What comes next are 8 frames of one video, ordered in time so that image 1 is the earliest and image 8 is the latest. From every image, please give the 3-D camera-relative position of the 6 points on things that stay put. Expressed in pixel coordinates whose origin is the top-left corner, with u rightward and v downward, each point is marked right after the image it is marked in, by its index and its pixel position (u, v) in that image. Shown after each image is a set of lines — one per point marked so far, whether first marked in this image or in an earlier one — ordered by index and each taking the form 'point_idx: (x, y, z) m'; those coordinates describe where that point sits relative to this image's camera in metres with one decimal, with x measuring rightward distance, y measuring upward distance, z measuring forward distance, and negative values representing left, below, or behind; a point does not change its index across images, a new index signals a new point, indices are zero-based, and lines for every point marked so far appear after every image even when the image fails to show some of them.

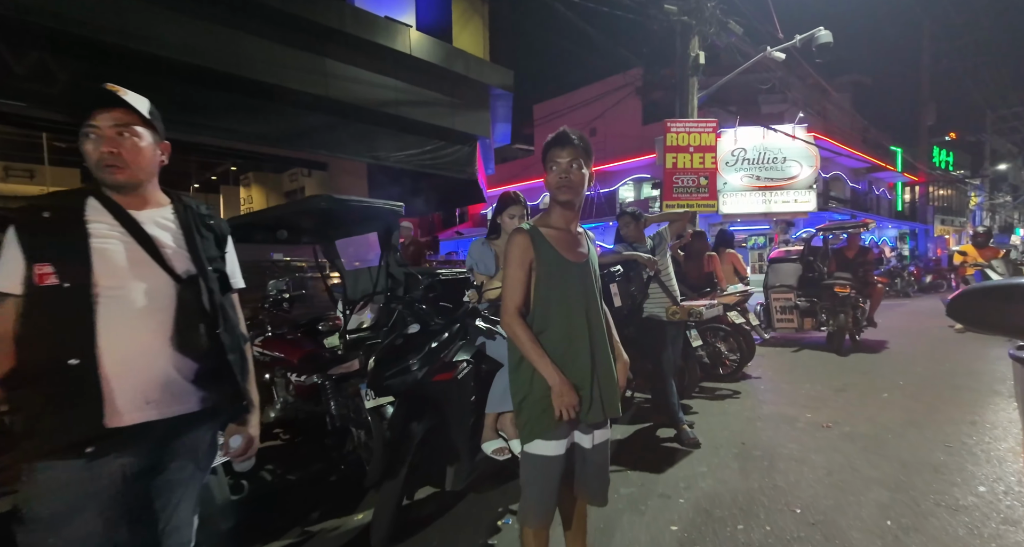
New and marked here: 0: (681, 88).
0: (+3.6, +4.0, +10.4) m
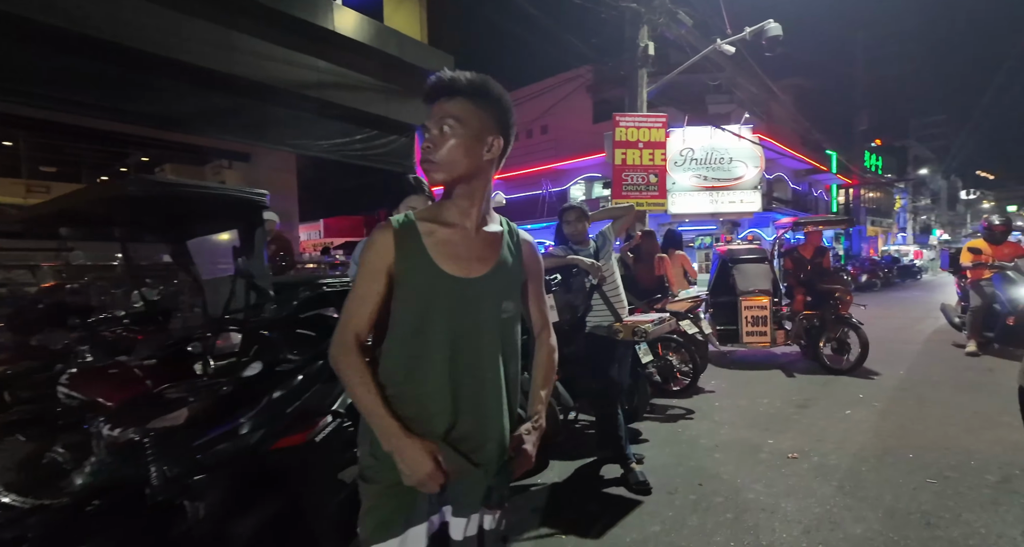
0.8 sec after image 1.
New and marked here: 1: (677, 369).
0: (+2.4, +4.0, +9.9) m
1: (+1.8, -1.0, +5.2) m
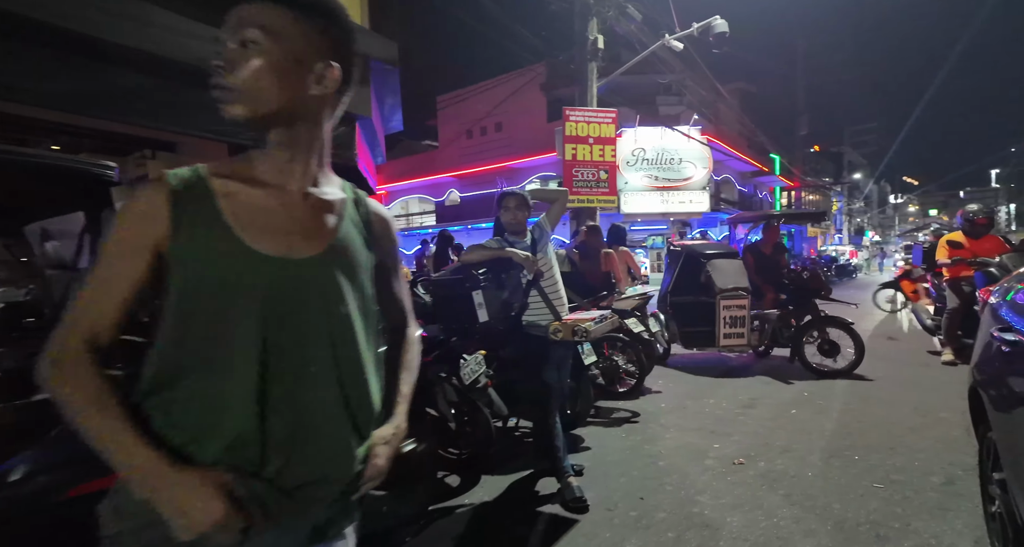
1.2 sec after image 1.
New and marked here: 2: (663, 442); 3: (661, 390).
0: (+1.4, +4.0, +9.7) m
1: (+1.1, -1.0, +5.0) m
2: (+1.2, -1.3, +3.8) m
3: (+1.7, -1.3, +5.4) m
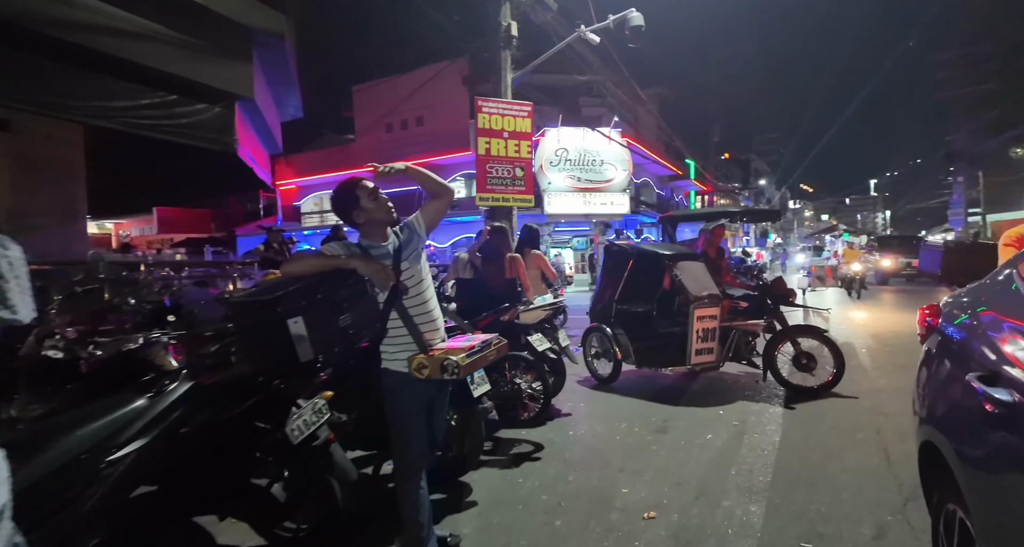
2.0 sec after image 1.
0: (-0.3, +3.9, +9.1) m
1: (+0.1, -1.1, +4.4) m
2: (+0.3, -1.4, +3.2) m
3: (+0.6, -1.4, +4.8) m
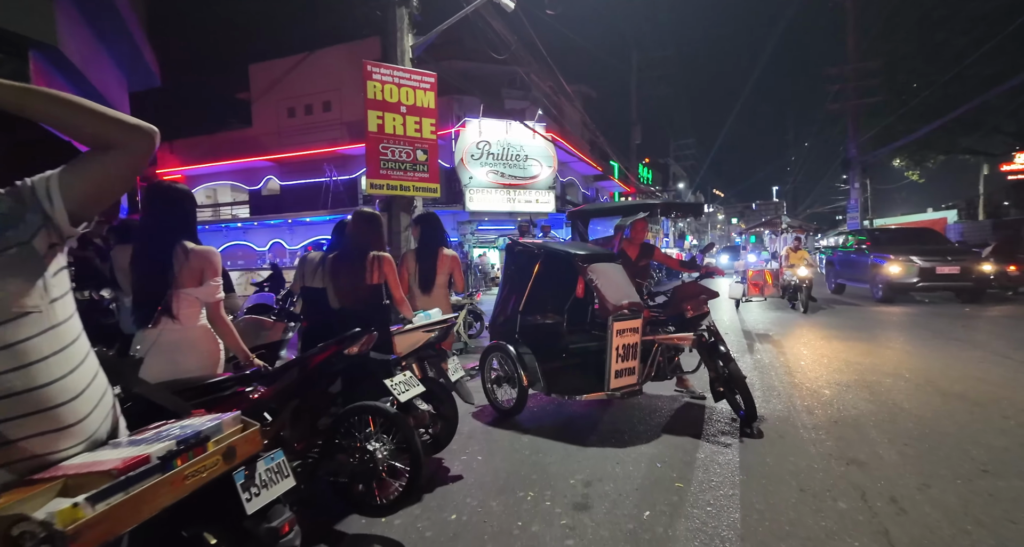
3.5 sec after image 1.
0: (-1.9, +3.9, +7.5) m
1: (-0.8, -1.1, +2.9) m
2: (-0.4, -1.5, +1.8) m
3: (-0.4, -1.4, +3.4) m
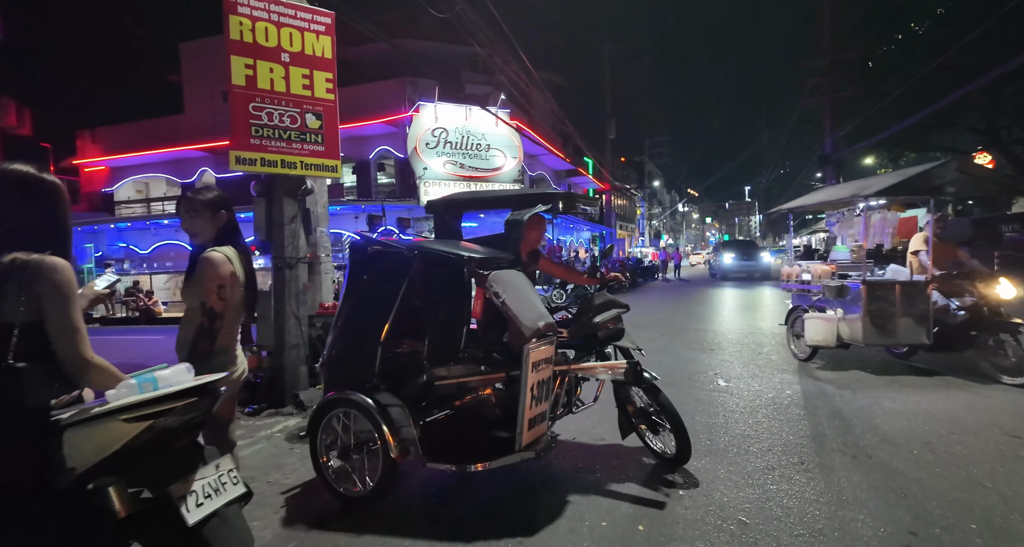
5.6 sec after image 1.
0: (-2.8, +3.8, +5.5) m
1: (-1.4, -1.2, +1.0) m
2: (-1.0, -1.6, -0.1) m
3: (-1.1, -1.5, +1.5) m
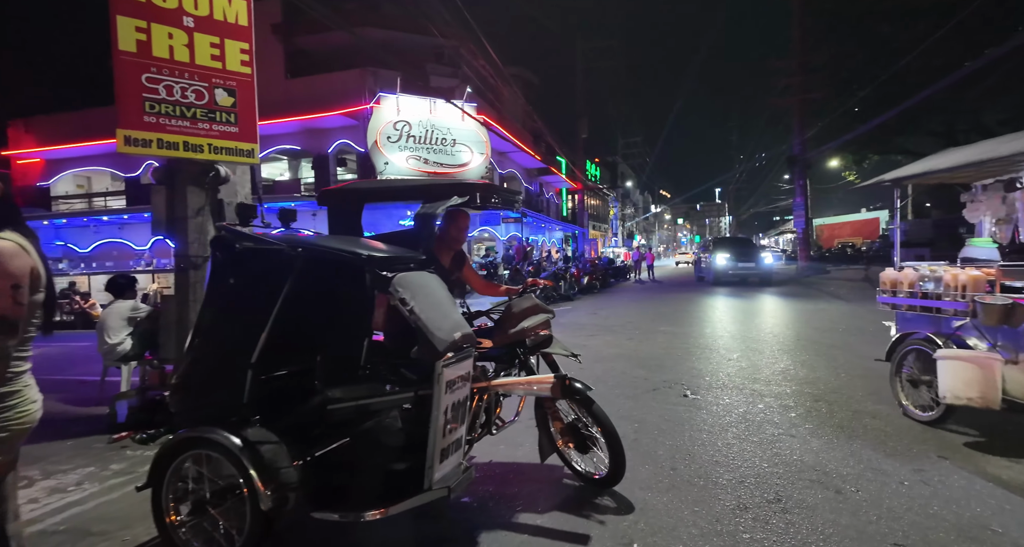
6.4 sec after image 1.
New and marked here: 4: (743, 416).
0: (-3.4, +3.8, +4.7) m
1: (-1.8, -1.2, +0.3) m
2: (-1.3, -1.6, -0.8) m
3: (-1.4, -1.5, +0.8) m
4: (+2.2, -1.4, +4.6) m
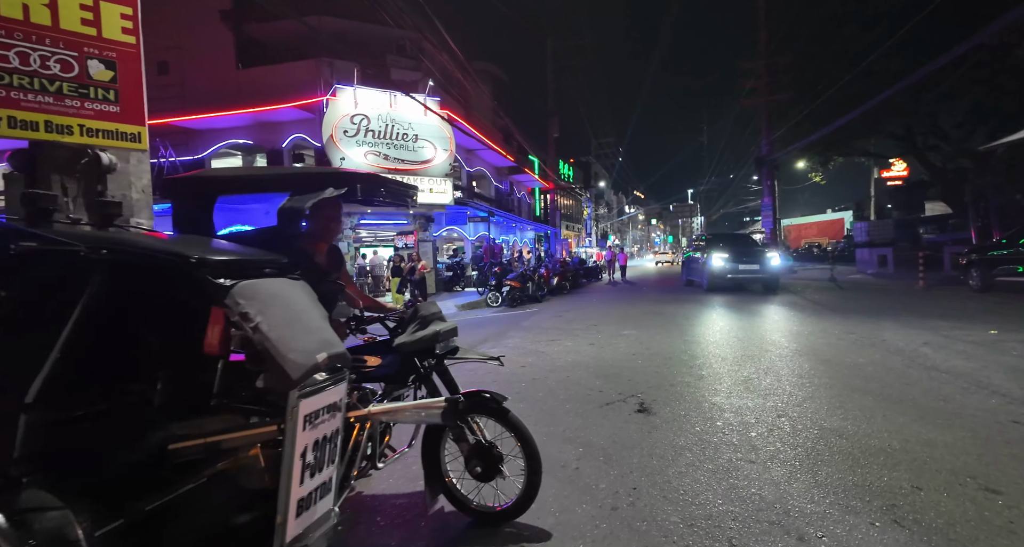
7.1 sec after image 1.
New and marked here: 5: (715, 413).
0: (-4.0, +3.7, +4.0) m
1: (-2.2, -1.3, -0.4) m
2: (-1.6, -1.6, -1.4) m
3: (-1.8, -1.6, +0.2) m
4: (+1.6, -1.4, +4.1) m
5: (+2.0, -1.4, +4.7) m
